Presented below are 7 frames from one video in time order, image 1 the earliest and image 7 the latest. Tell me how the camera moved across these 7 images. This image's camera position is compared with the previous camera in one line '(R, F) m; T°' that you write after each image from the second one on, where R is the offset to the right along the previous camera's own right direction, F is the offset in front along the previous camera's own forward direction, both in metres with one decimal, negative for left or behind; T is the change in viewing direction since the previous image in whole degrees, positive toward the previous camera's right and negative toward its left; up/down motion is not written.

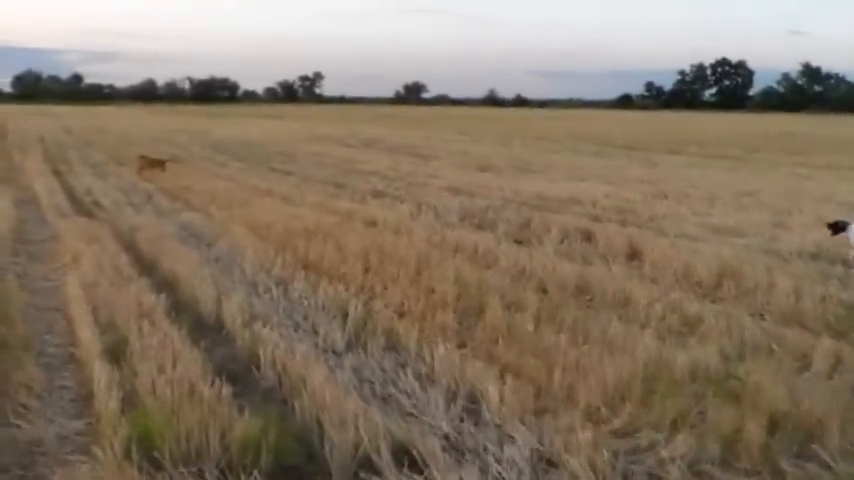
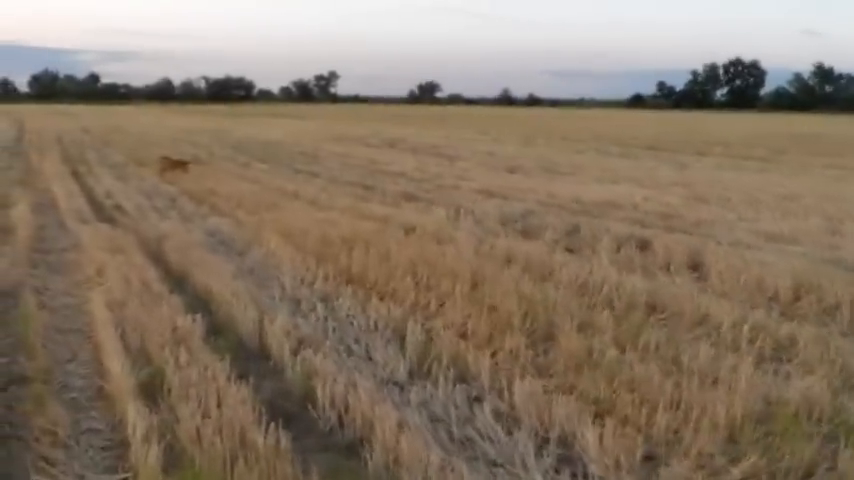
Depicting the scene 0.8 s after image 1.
(-0.3, +0.6) m; -1°
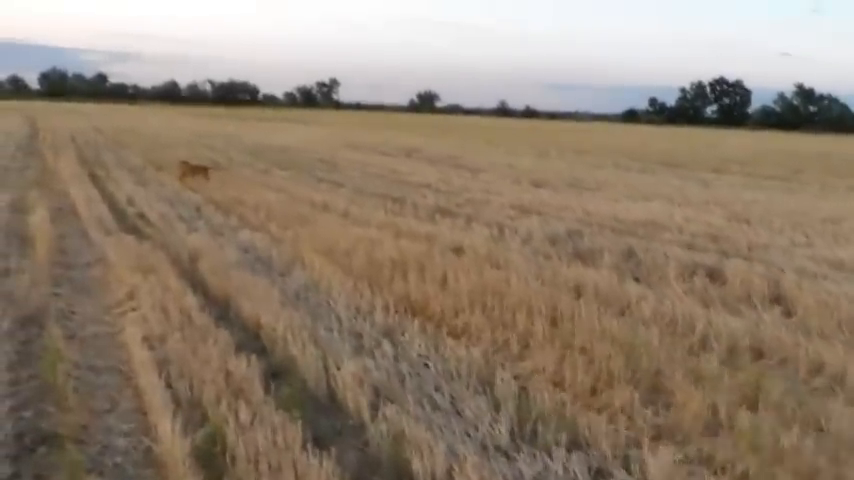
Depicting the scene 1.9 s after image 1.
(-0.4, +0.7) m; 0°
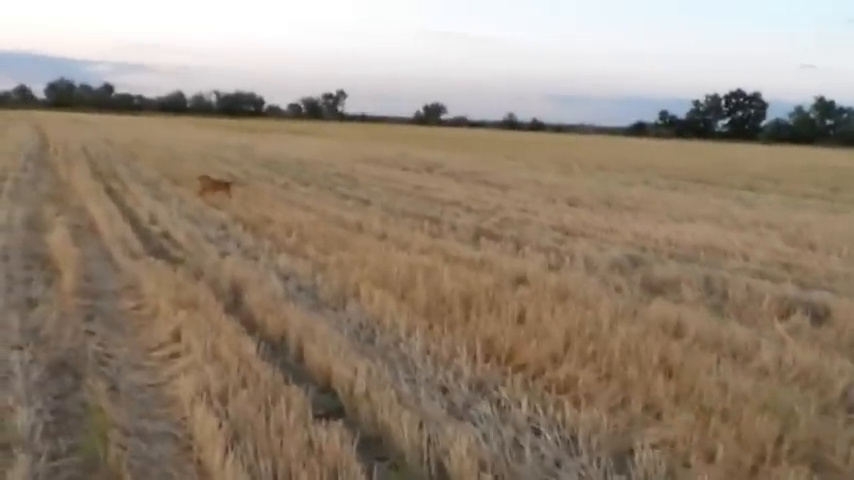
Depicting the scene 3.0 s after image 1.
(-0.5, +0.8) m; 0°
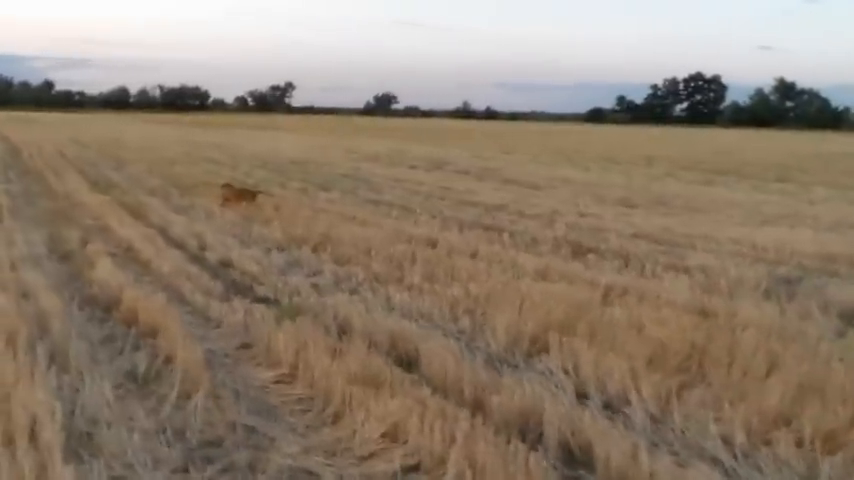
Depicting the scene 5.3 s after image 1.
(-1.4, +1.5) m; +3°
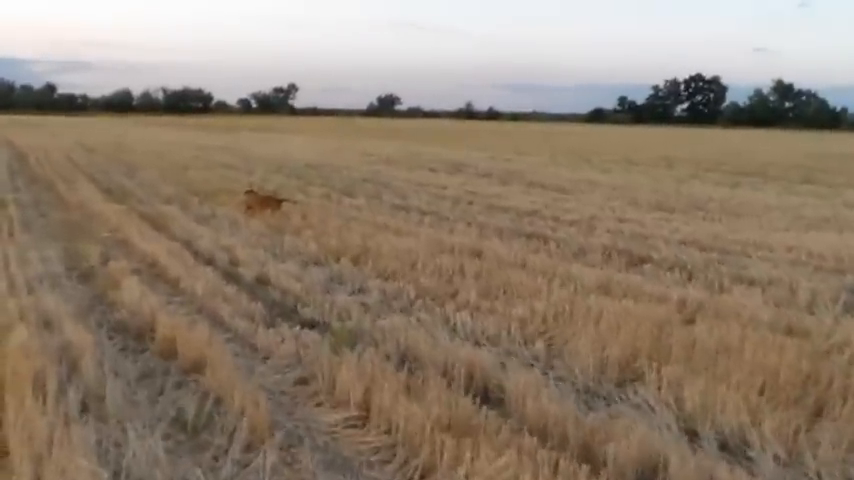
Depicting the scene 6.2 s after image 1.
(-0.4, +0.6) m; 0°
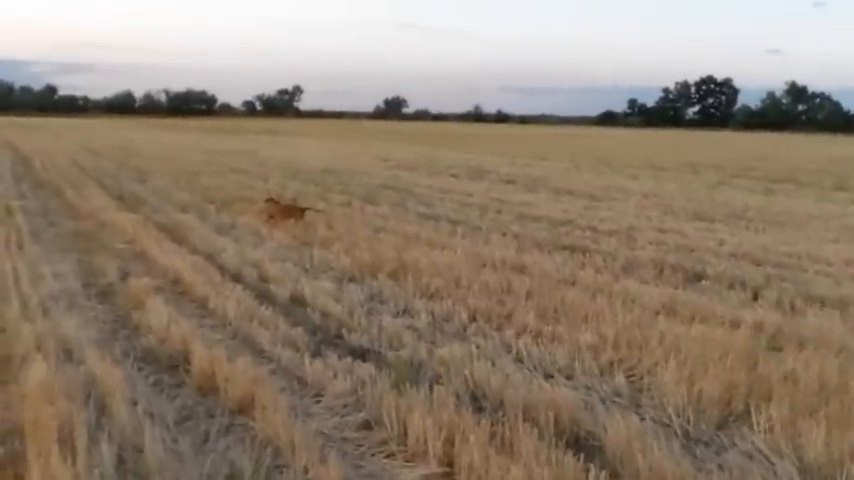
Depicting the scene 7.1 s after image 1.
(-0.4, +0.6) m; 0°
